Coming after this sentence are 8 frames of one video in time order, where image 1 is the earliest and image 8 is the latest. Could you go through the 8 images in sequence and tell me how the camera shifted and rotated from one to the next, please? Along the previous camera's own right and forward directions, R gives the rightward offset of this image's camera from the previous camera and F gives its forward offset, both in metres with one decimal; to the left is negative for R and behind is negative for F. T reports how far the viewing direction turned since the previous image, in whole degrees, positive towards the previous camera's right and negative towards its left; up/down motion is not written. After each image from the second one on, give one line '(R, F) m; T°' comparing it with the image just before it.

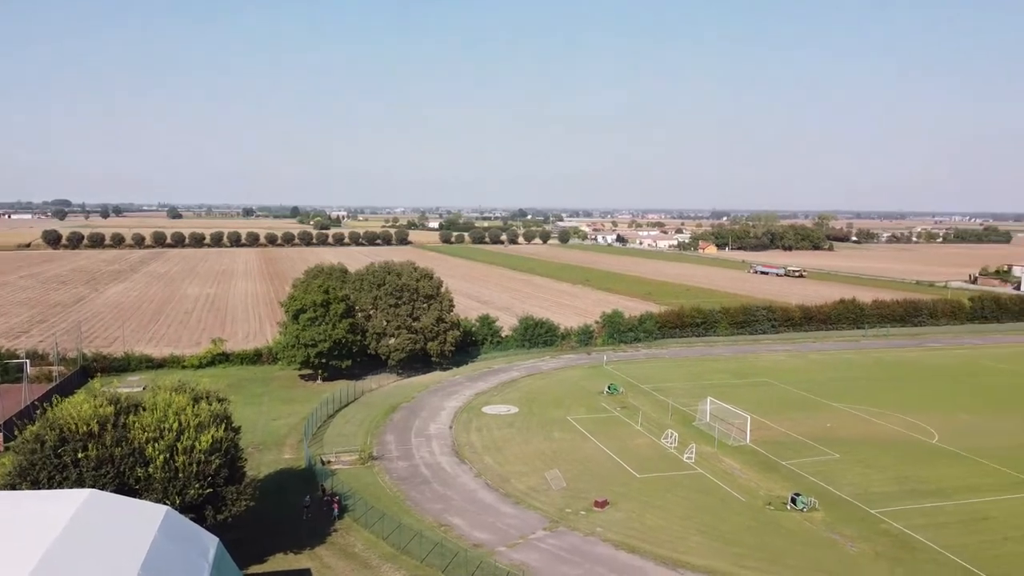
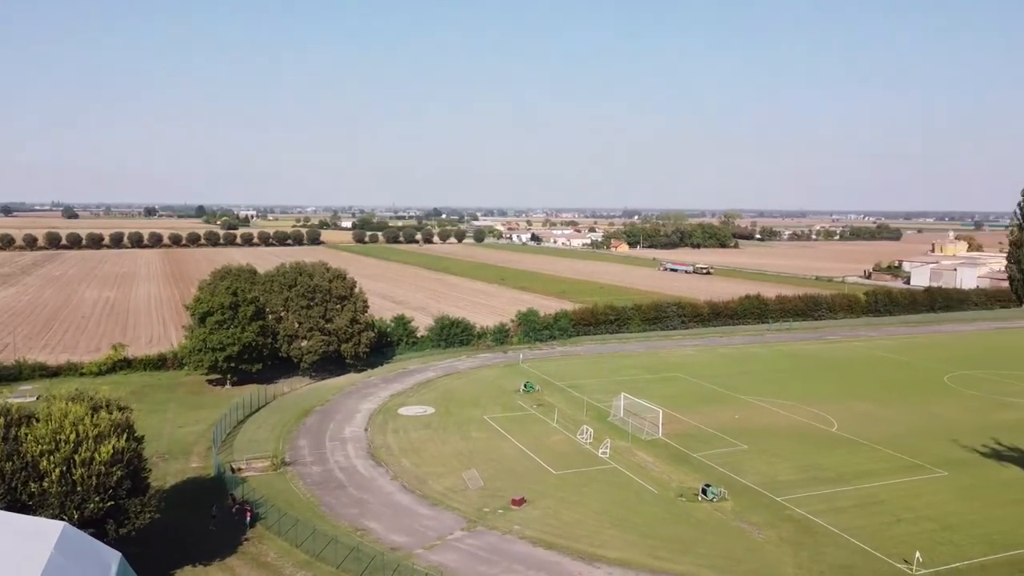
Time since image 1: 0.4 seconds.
(+2.1, +0.4) m; +4°
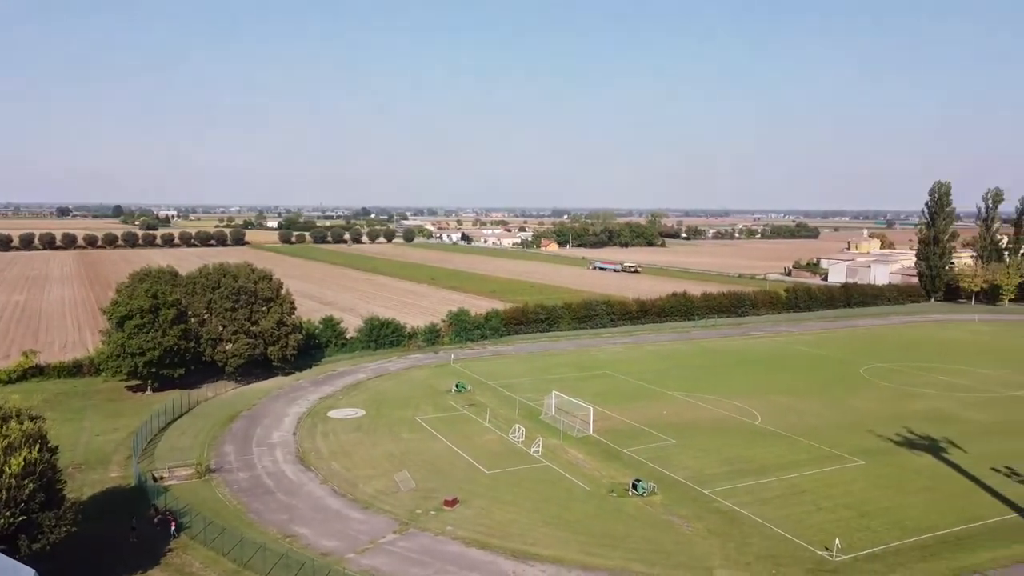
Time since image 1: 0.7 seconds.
(+1.1, +0.1) m; +4°
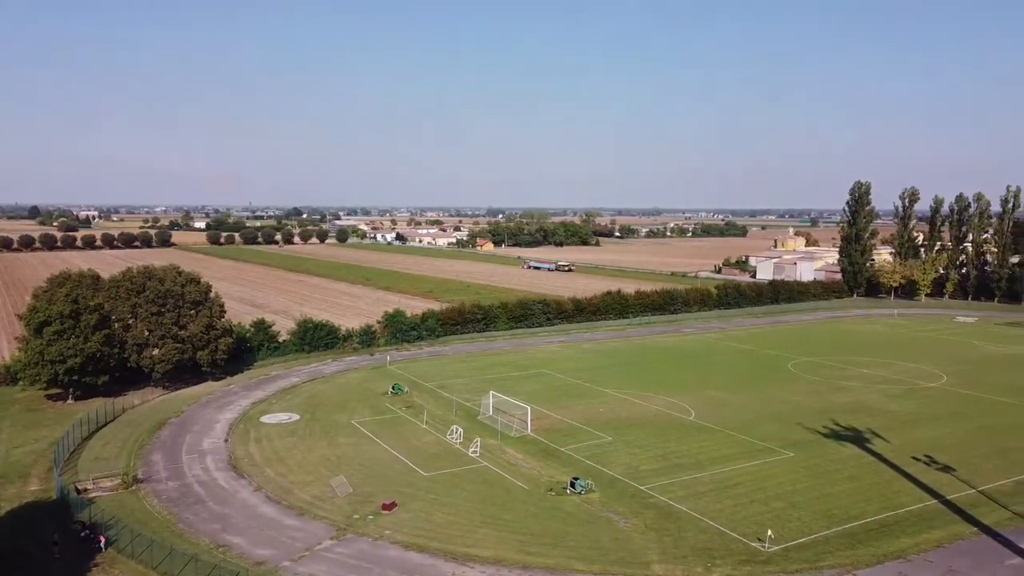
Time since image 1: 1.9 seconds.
(+0.9, +0.1) m; +4°
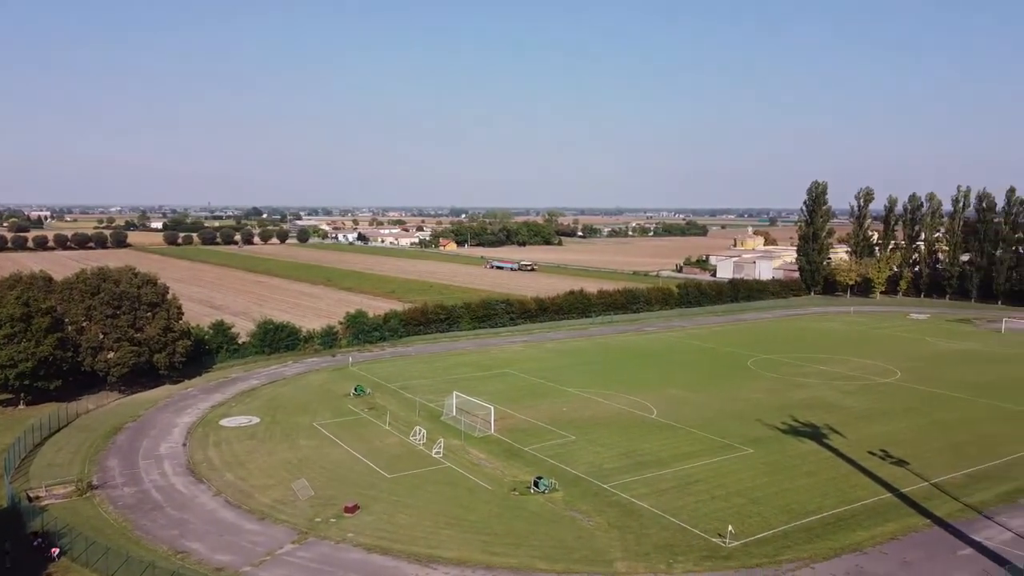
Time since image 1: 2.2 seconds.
(+0.5, +0.1) m; +2°
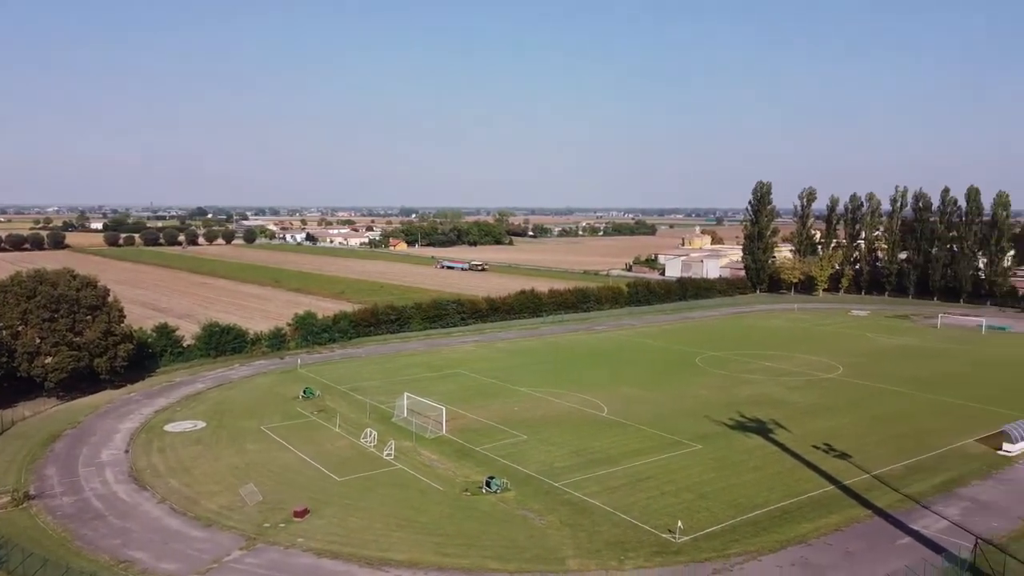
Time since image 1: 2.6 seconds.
(+0.6, 0.0) m; +3°
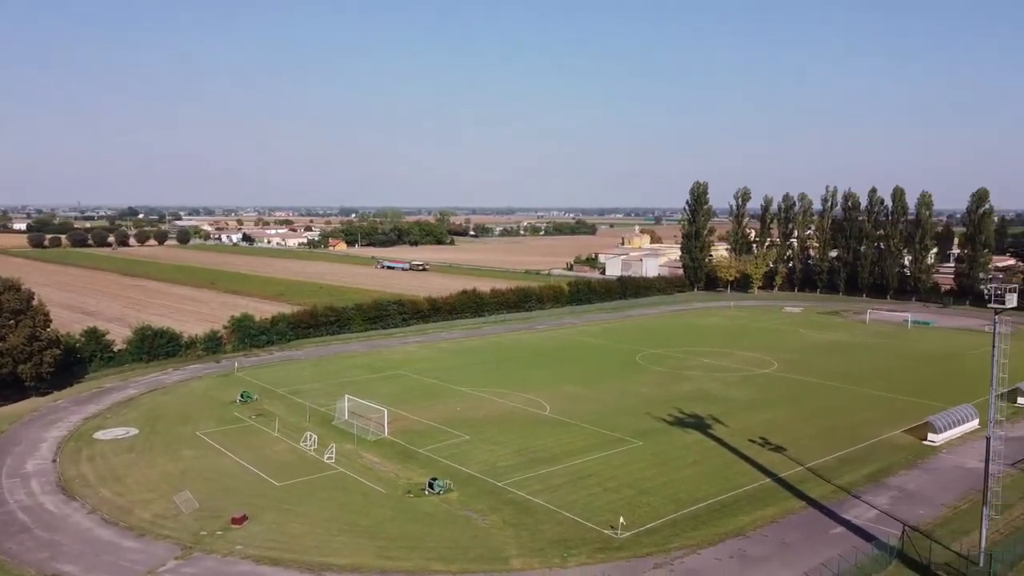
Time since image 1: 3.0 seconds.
(+0.8, 0.0) m; +3°
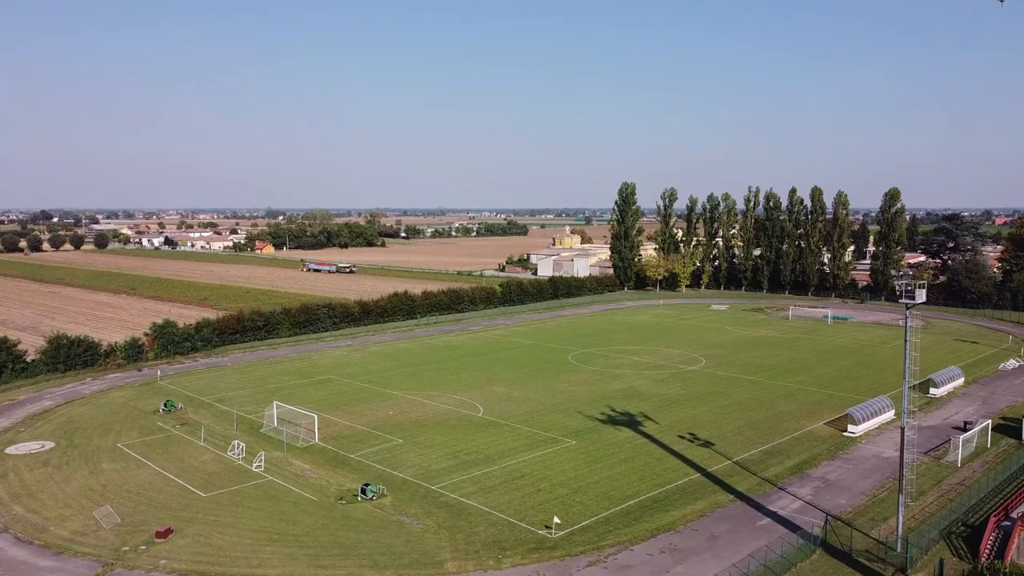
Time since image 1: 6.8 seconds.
(+1.0, 0.0) m; +4°
